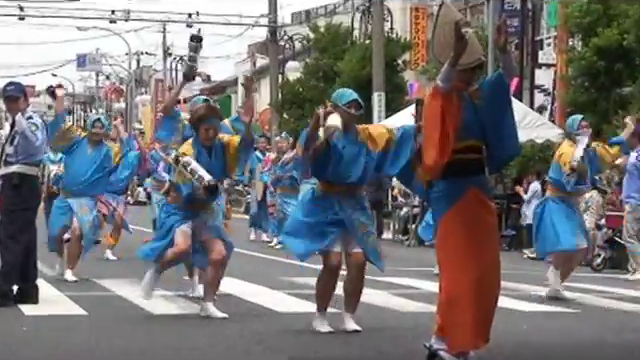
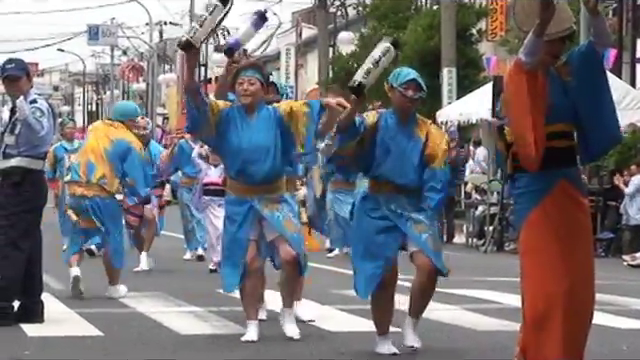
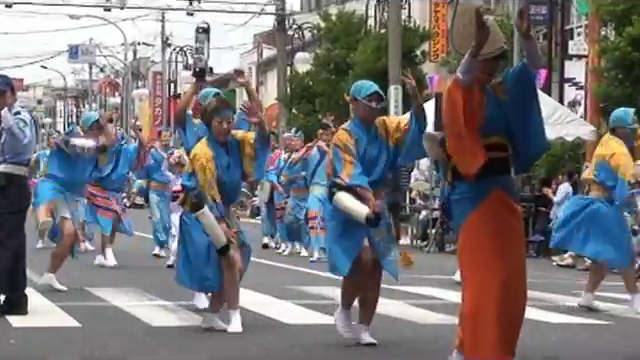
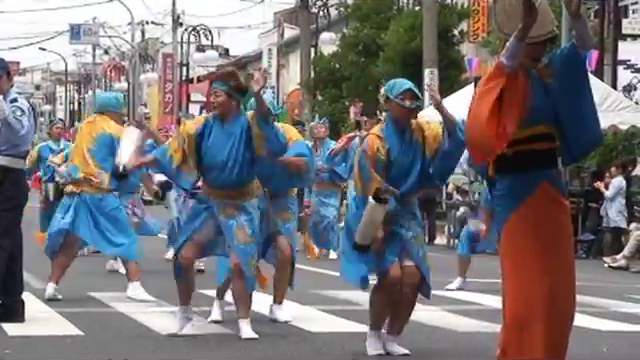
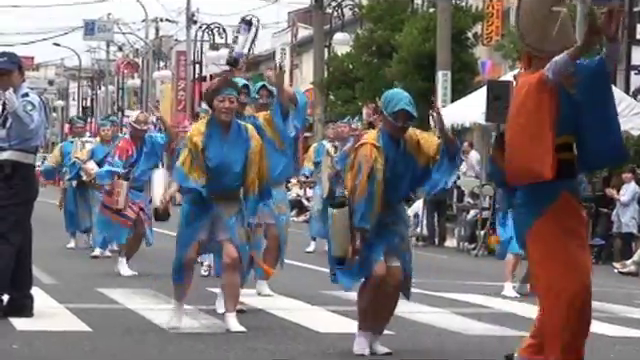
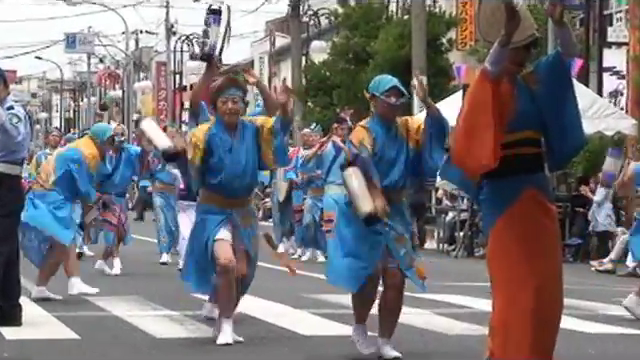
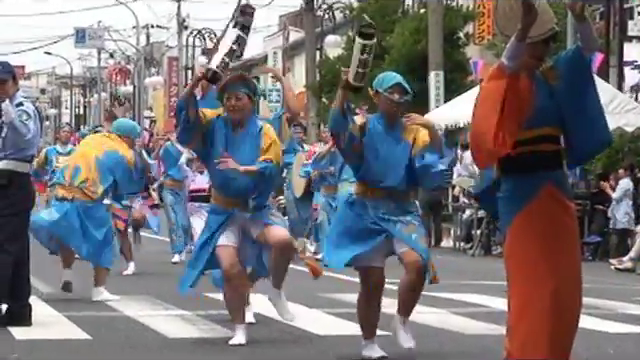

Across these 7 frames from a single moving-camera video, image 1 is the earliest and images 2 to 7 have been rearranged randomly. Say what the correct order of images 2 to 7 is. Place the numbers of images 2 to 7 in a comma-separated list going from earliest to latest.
3, 6, 7, 2, 4, 5
